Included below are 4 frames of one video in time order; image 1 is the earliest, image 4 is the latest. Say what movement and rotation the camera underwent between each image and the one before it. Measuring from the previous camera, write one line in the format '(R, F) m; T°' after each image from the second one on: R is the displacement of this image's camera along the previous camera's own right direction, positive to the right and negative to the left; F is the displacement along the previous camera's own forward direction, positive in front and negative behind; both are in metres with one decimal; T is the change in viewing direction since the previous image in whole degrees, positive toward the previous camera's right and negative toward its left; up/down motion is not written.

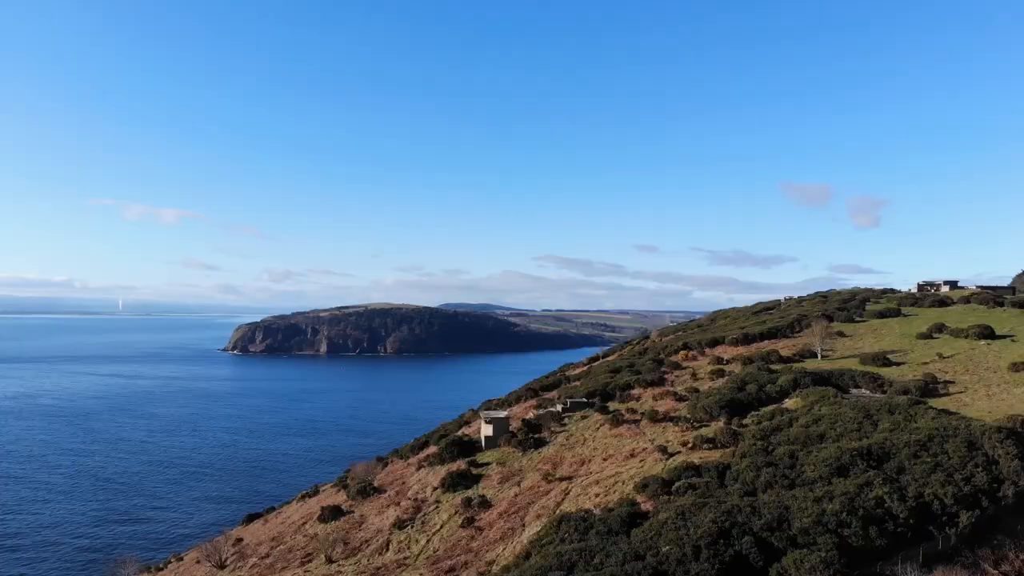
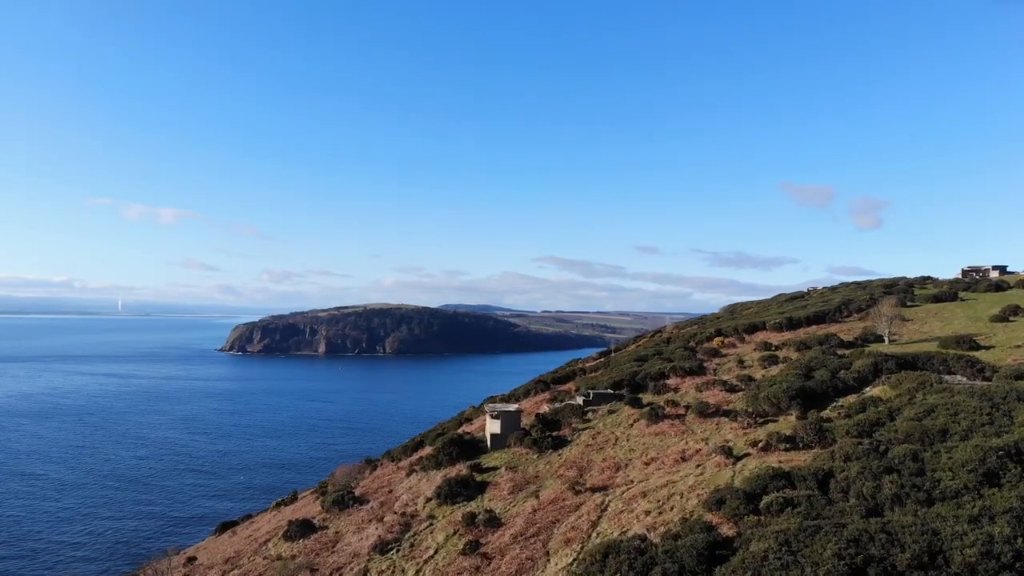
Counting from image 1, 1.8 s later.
(-0.6, +6.3) m; 0°
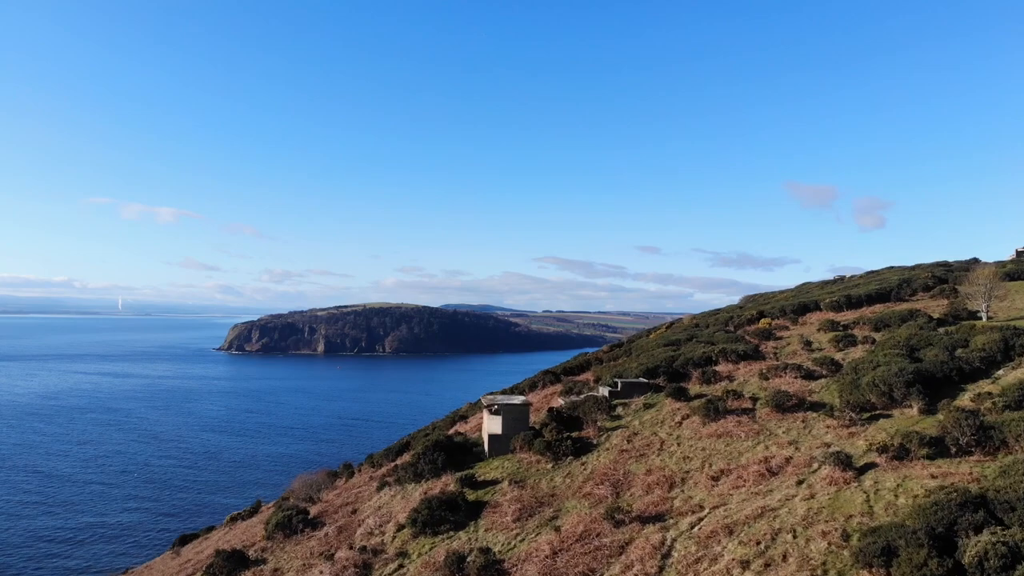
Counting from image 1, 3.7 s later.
(-0.2, +6.8) m; 0°
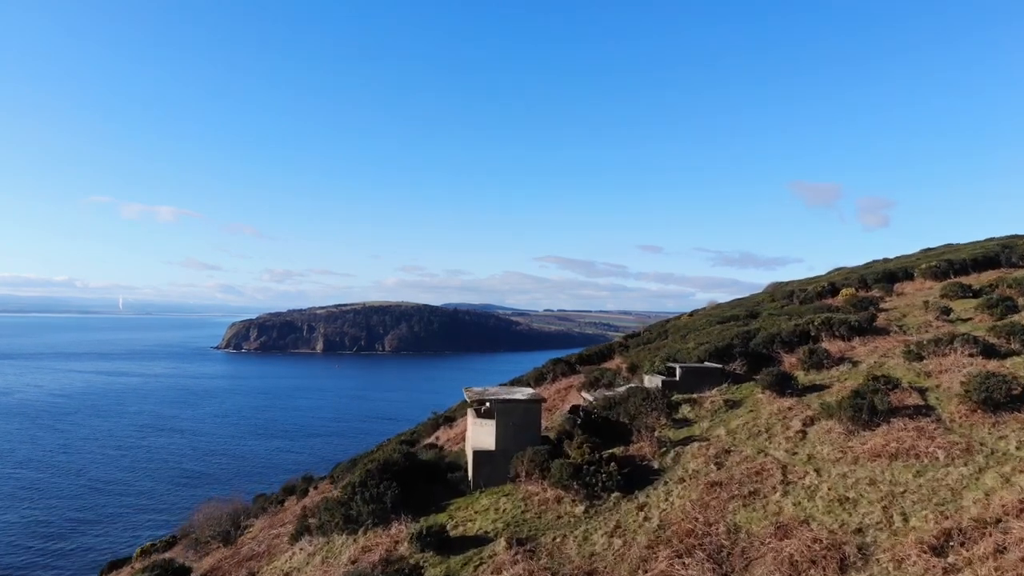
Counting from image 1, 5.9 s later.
(0.0, +8.0) m; 0°
